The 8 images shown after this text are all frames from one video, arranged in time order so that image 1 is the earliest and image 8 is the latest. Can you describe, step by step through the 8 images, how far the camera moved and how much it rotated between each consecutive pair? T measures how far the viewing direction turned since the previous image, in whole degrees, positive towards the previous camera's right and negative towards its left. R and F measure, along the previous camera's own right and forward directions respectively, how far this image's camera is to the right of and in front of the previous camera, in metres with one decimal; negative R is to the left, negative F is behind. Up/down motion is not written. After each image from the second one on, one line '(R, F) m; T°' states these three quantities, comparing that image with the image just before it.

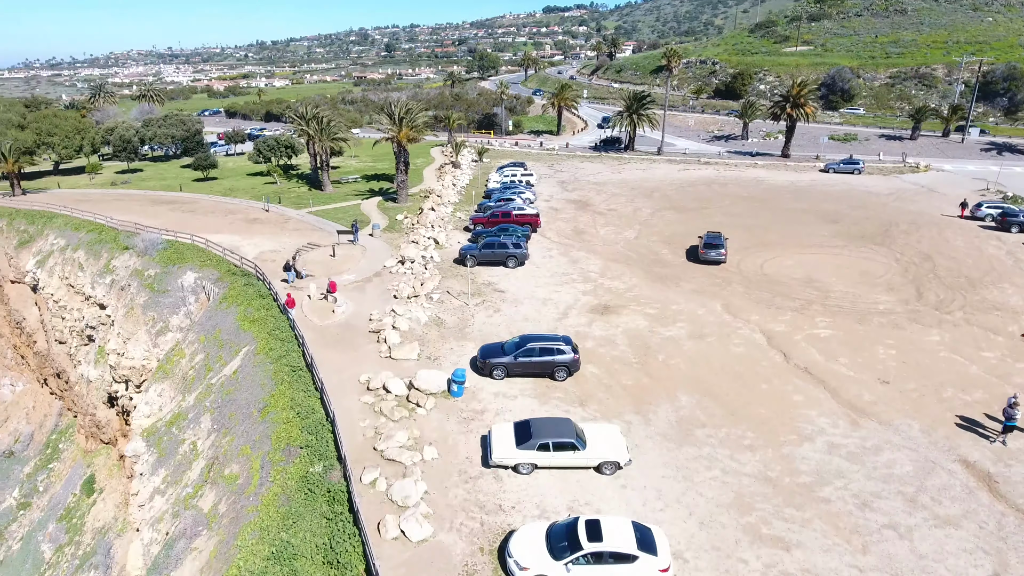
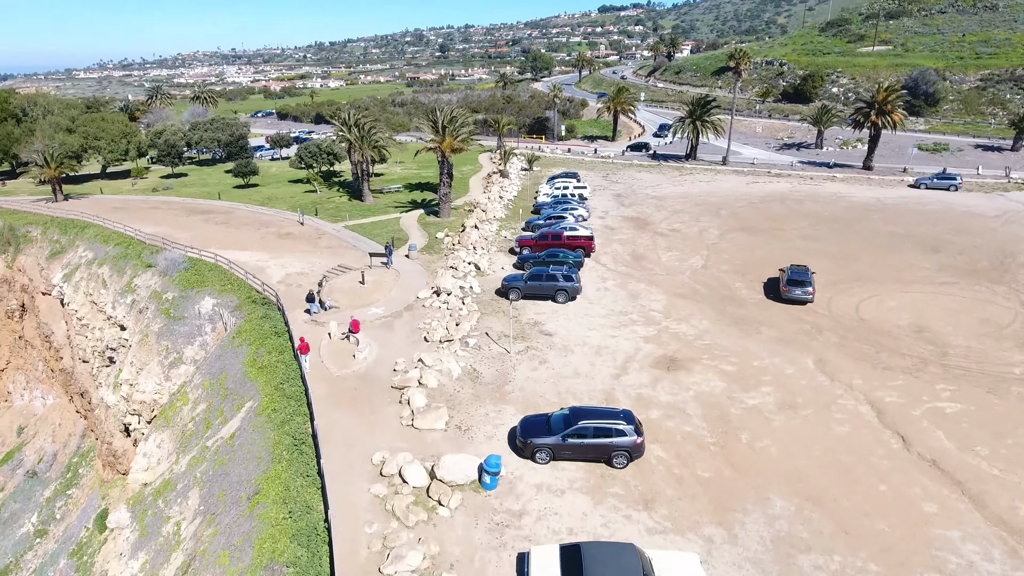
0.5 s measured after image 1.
(-0.1, +3.8) m; -4°
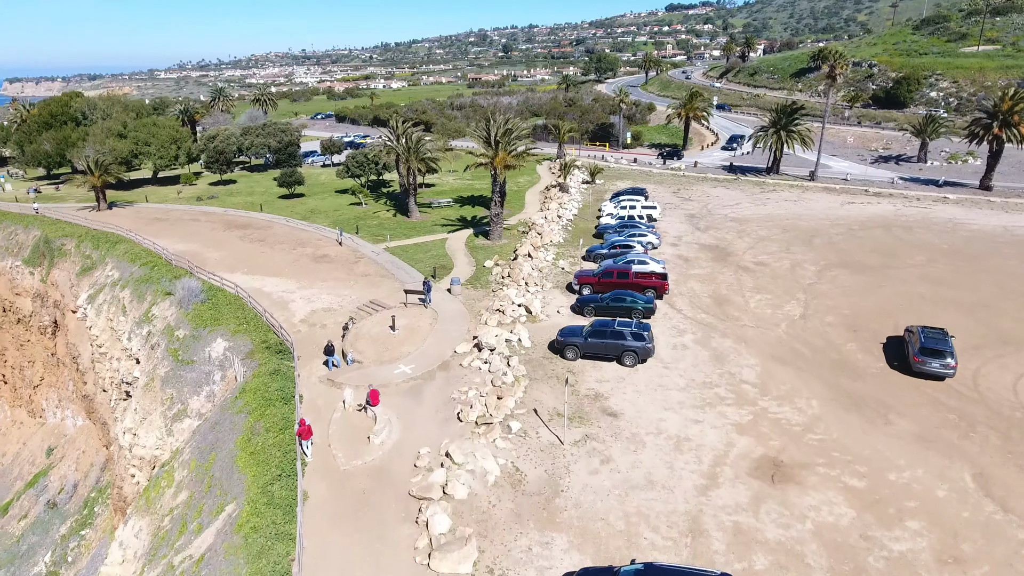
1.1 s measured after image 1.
(-0.1, +4.7) m; -5°
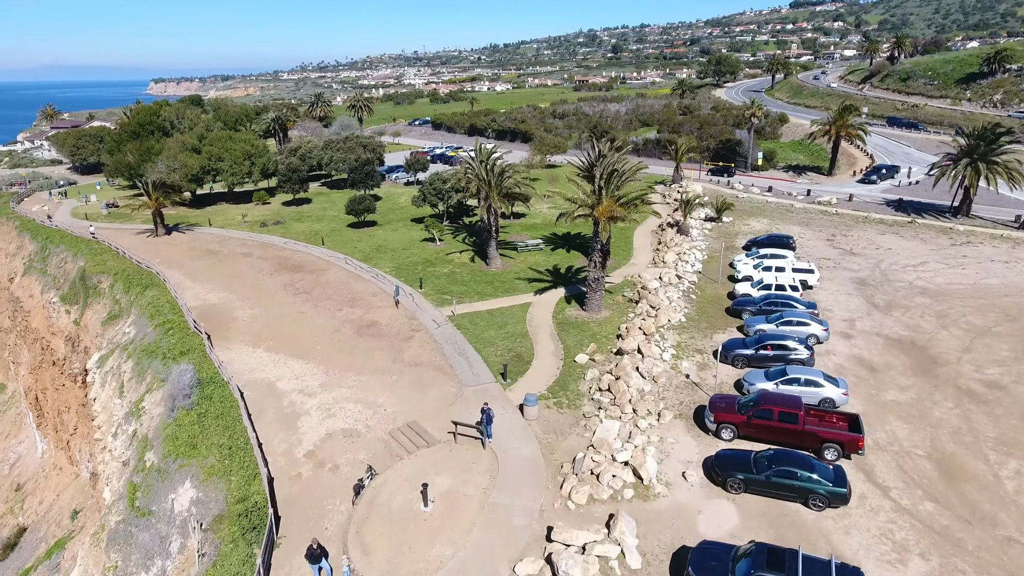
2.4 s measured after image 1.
(-0.3, +9.1) m; -9°
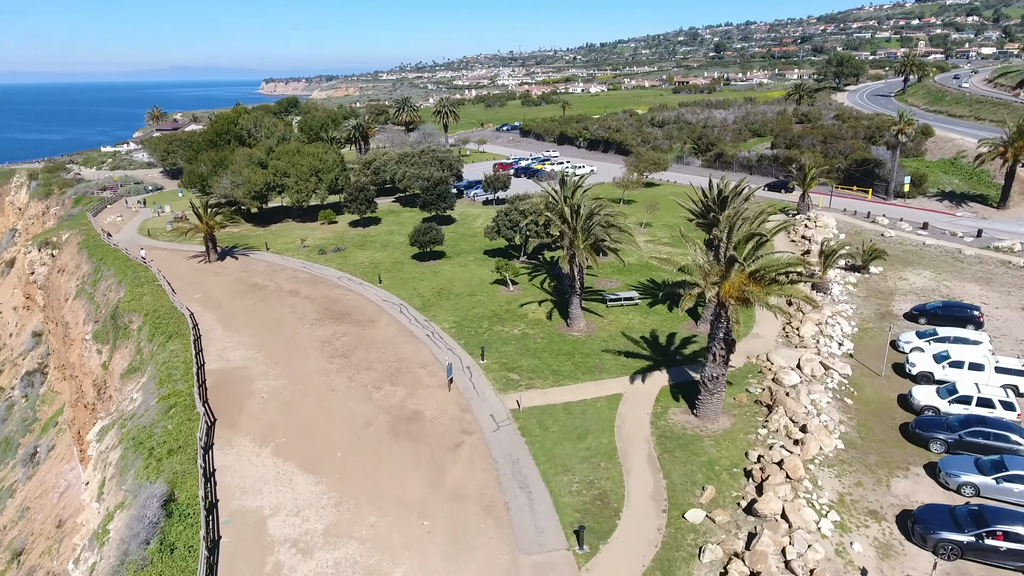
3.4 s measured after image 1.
(-0.1, +7.1) m; -8°
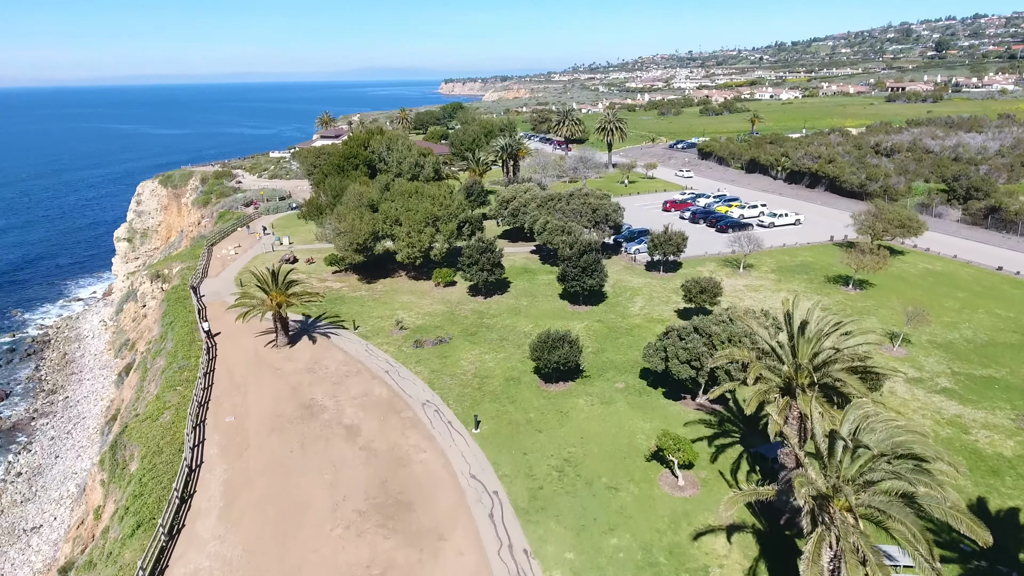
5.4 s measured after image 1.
(-0.9, +13.5) m; -14°
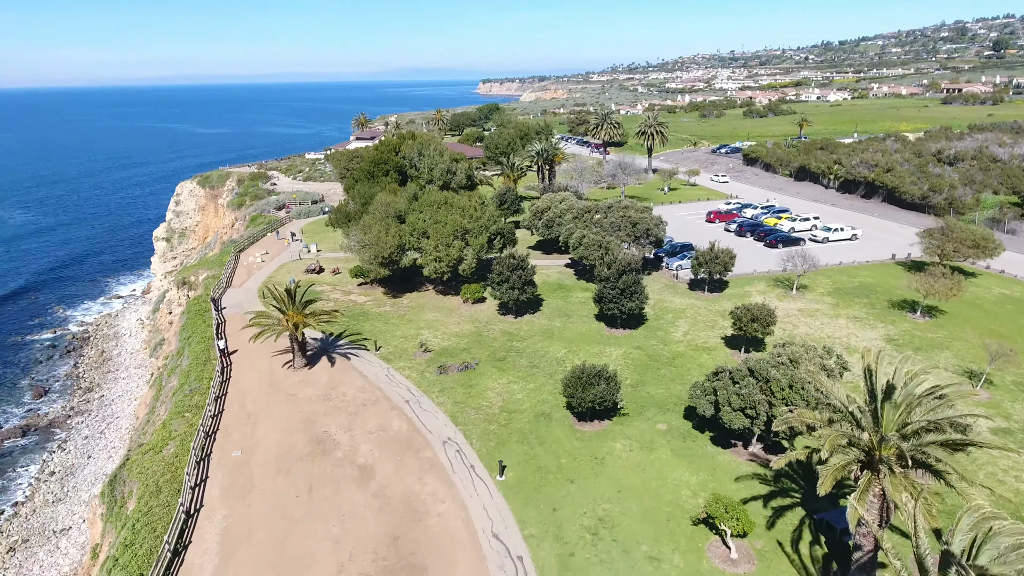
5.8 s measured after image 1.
(+0.1, +2.5) m; -3°
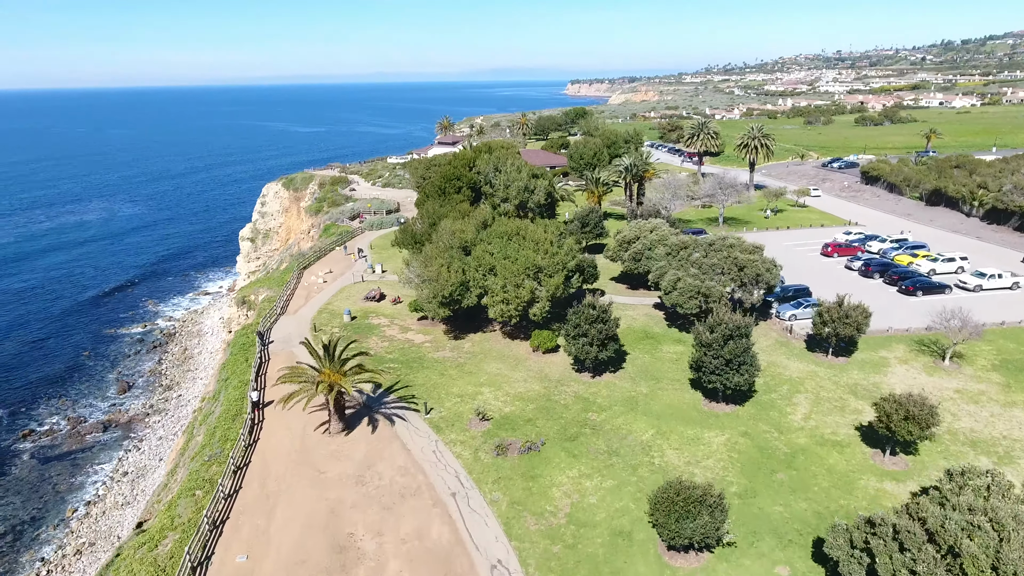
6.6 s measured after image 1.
(0.0, +5.5) m; -7°
